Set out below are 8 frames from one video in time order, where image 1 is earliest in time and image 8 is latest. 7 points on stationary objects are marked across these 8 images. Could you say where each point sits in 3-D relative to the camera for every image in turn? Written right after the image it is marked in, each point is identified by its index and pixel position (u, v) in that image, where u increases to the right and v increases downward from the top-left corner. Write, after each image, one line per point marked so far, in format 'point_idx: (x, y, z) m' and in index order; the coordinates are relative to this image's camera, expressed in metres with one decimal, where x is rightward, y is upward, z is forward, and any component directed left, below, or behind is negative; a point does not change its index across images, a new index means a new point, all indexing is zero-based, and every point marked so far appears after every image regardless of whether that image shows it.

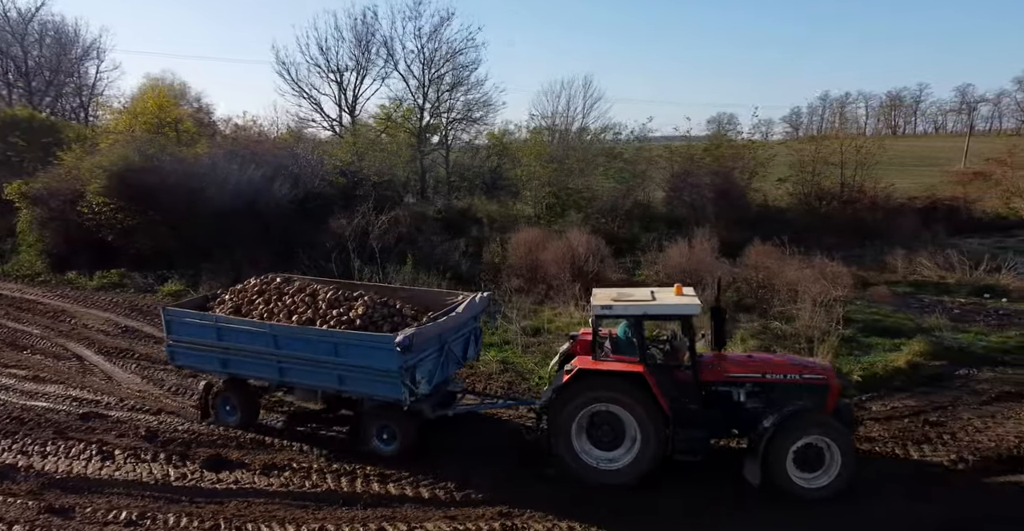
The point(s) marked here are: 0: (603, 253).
0: (+1.7, +0.2, +13.3) m
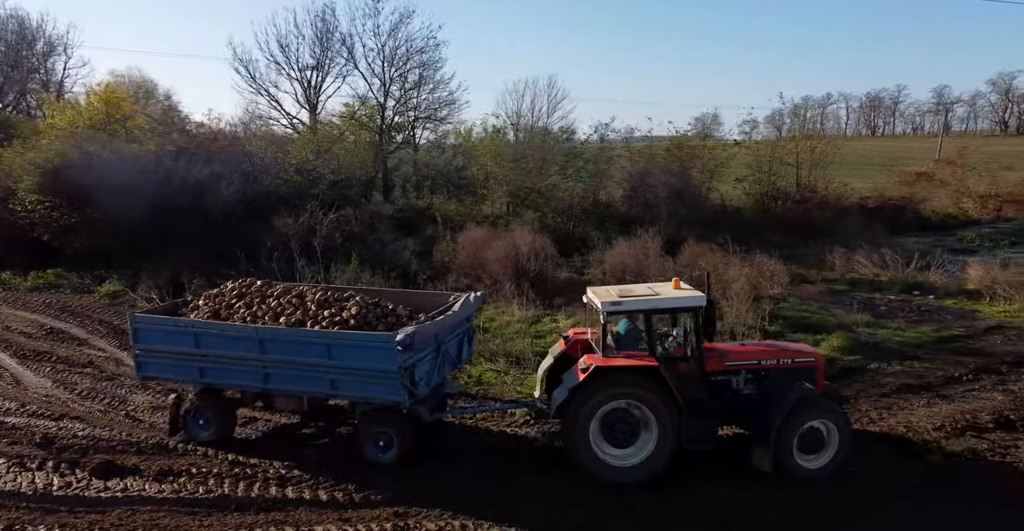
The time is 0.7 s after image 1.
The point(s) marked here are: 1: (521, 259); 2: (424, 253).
0: (+0.6, +0.3, +13.4) m
1: (-0.1, +0.1, +12.6) m
2: (-2.0, +0.3, +14.6) m
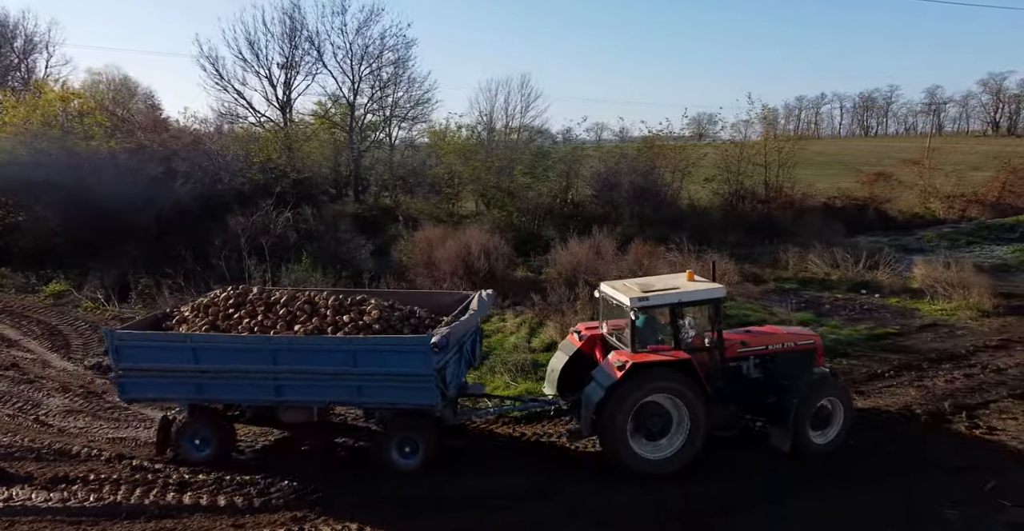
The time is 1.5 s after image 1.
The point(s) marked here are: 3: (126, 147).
0: (-0.2, +0.3, +13.4) m
1: (-0.9, +0.1, +12.6) m
2: (-2.9, +0.3, +14.5) m
3: (-9.2, +2.8, +15.4) m
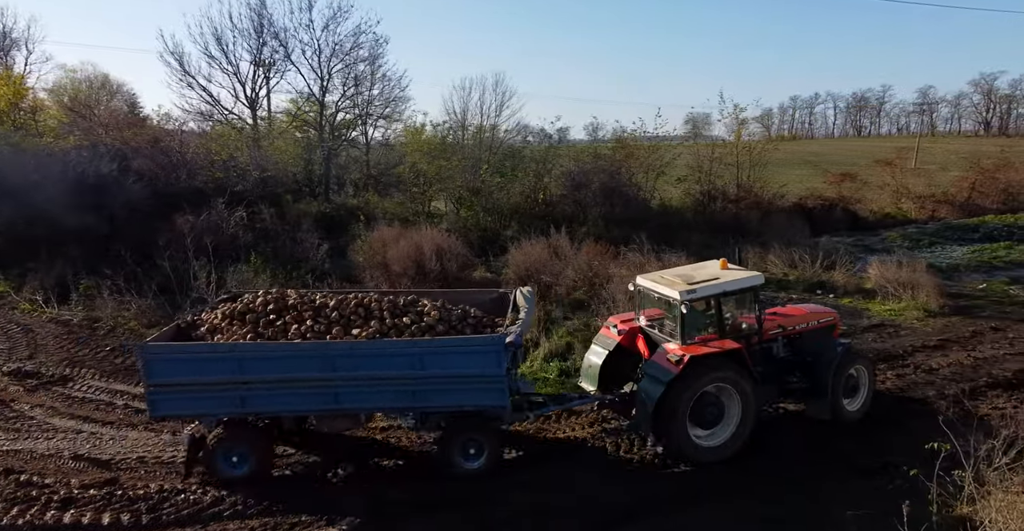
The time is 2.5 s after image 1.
0: (-1.1, +0.3, +13.2) m
1: (-1.7, +0.1, +12.4) m
2: (-3.8, +0.3, +14.3) m
3: (-10.1, +2.8, +15.0) m
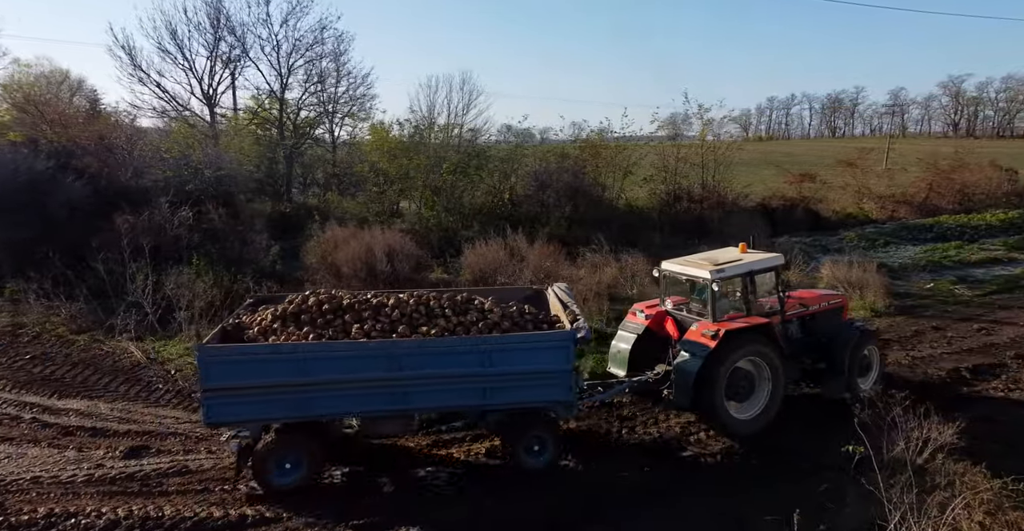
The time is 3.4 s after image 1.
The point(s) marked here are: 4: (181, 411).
0: (-1.9, +0.3, +13.0) m
1: (-2.6, +0.1, +12.1) m
2: (-4.7, +0.3, +13.9) m
3: (-11.0, +2.7, +14.4) m
4: (-3.9, -1.7, +7.5) m
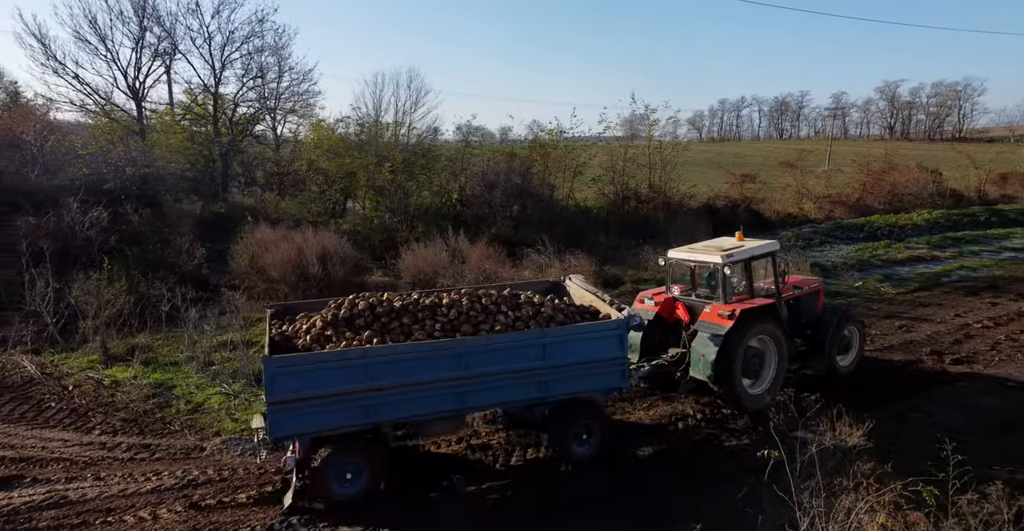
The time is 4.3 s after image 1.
0: (-3.0, +0.2, +12.5) m
1: (-3.6, 0.0, +11.6) m
2: (-5.9, +0.2, +13.2) m
3: (-12.3, +2.6, +13.2) m
4: (-4.6, -1.8, +6.9) m
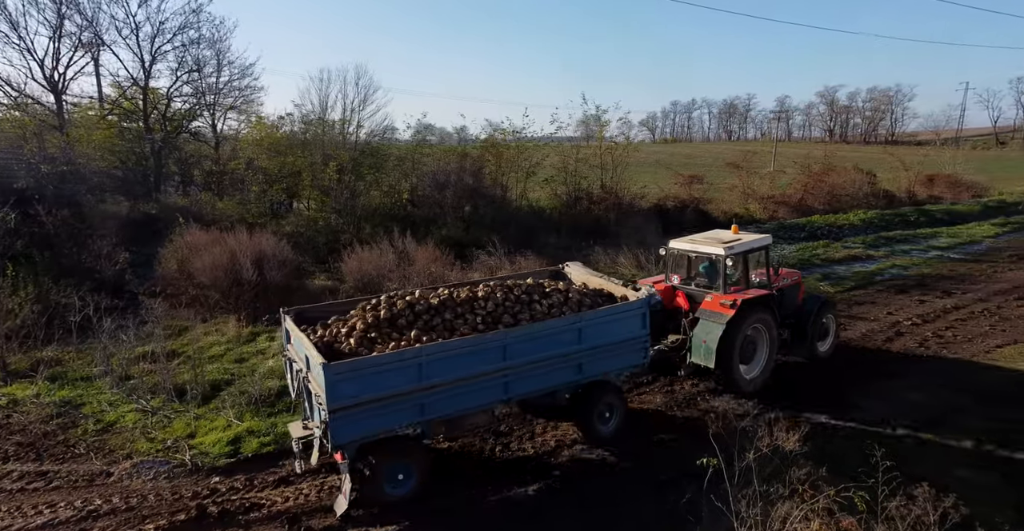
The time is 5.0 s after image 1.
0: (-4.0, +0.1, +11.9) m
1: (-4.5, 0.0, +11.0) m
2: (-6.9, +0.1, +12.5) m
3: (-13.3, +2.5, +12.0) m
4: (-5.2, -1.8, +6.2) m
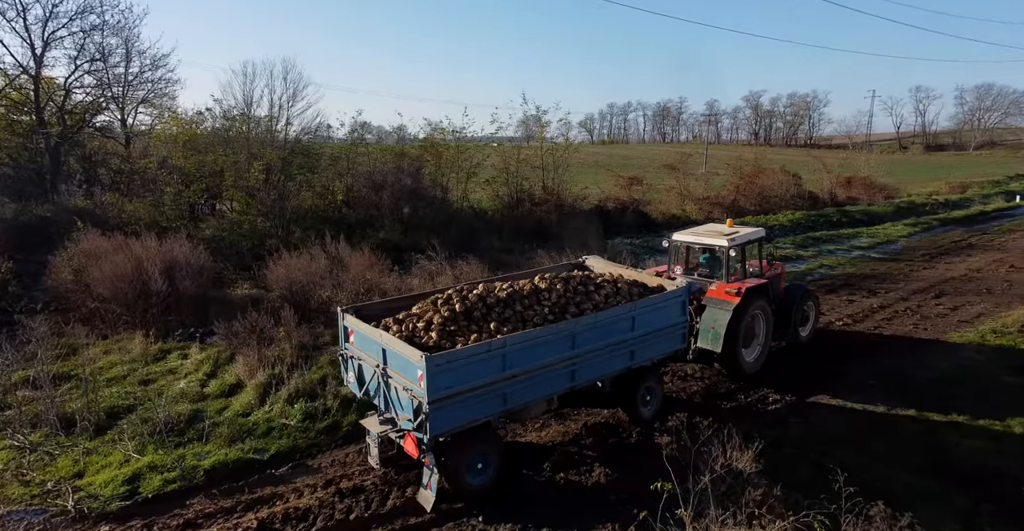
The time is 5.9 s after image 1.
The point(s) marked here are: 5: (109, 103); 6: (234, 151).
0: (-5.0, 0.0, +10.9) m
1: (-5.4, -0.2, +9.9) m
2: (-7.9, 0.0, +11.2) m
3: (-14.3, +2.3, +10.2) m
4: (-5.6, -1.9, +5.1) m
5: (-11.7, +4.8, +19.2) m
6: (-7.7, +3.2, +18.4) m
